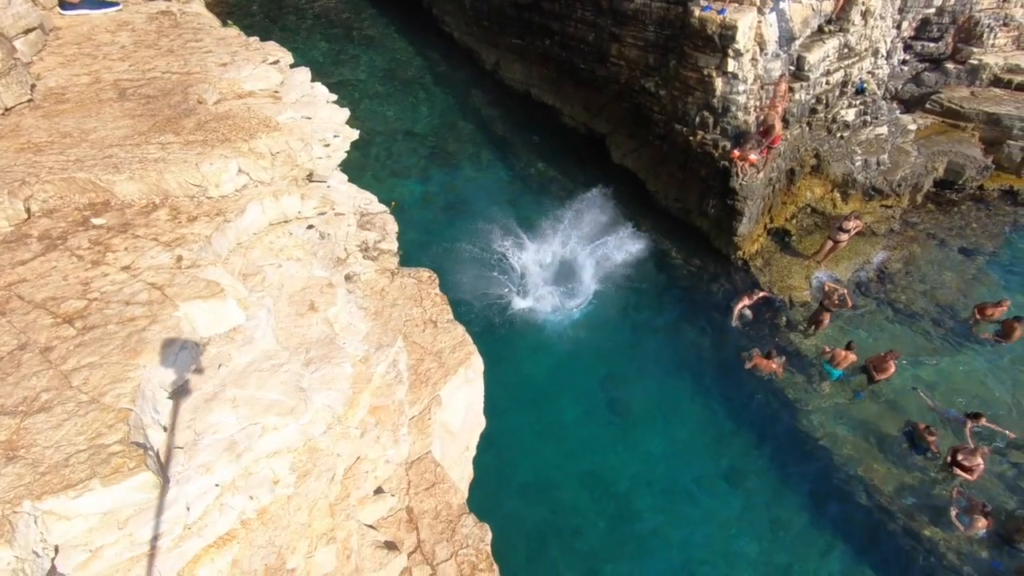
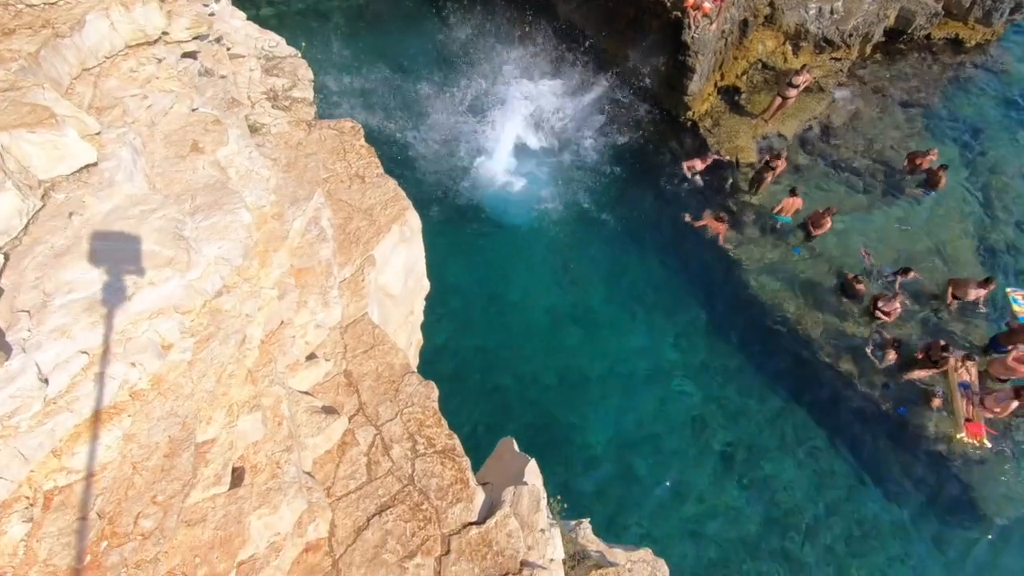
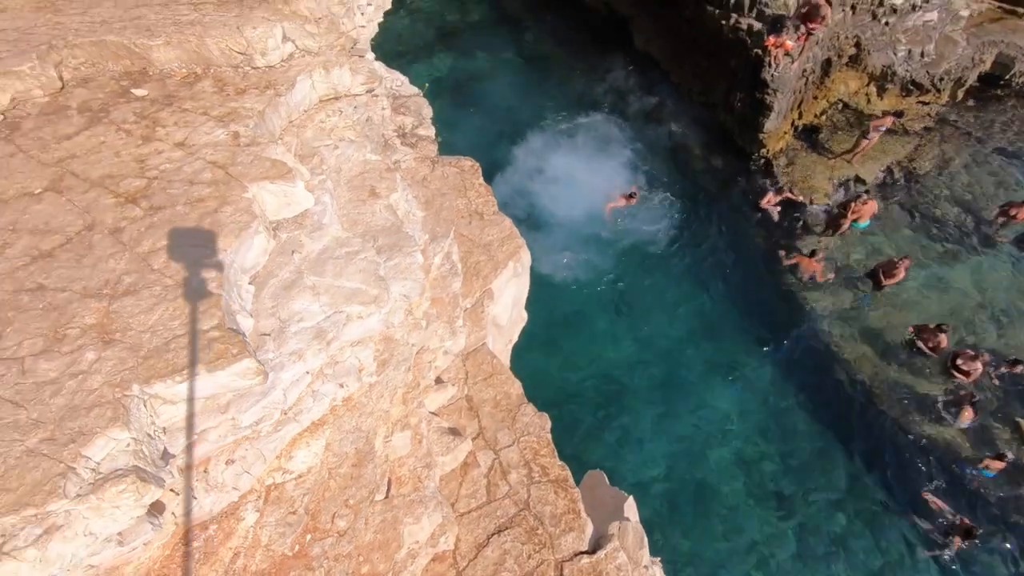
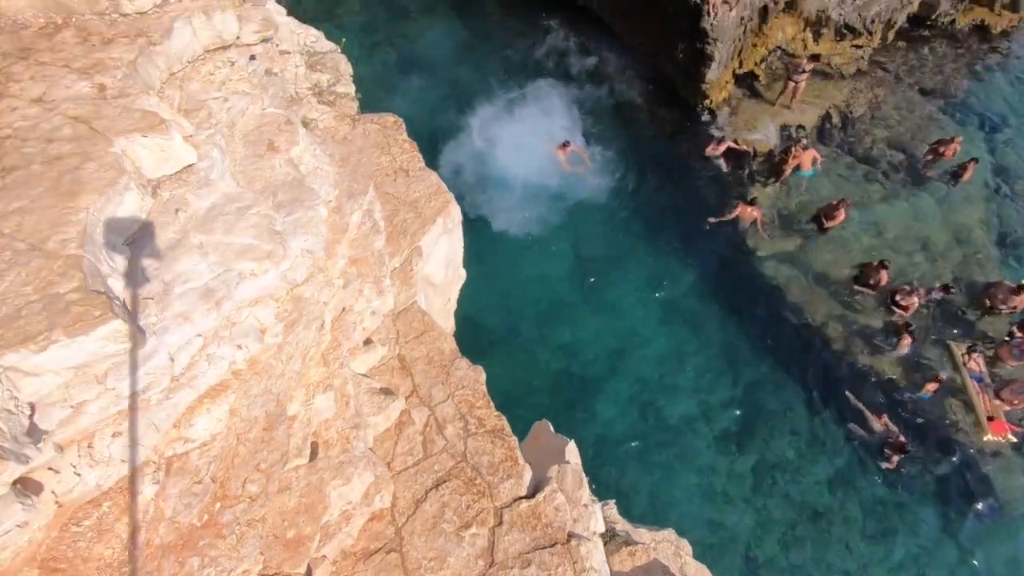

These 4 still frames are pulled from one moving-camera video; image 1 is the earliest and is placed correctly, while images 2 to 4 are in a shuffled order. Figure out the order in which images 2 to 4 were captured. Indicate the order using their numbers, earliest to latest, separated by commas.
2, 4, 3
